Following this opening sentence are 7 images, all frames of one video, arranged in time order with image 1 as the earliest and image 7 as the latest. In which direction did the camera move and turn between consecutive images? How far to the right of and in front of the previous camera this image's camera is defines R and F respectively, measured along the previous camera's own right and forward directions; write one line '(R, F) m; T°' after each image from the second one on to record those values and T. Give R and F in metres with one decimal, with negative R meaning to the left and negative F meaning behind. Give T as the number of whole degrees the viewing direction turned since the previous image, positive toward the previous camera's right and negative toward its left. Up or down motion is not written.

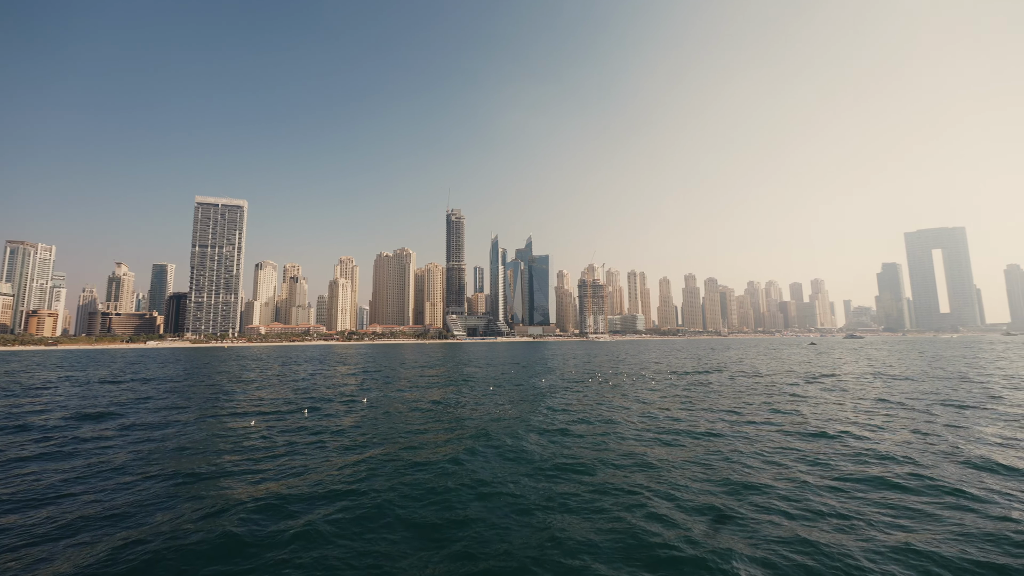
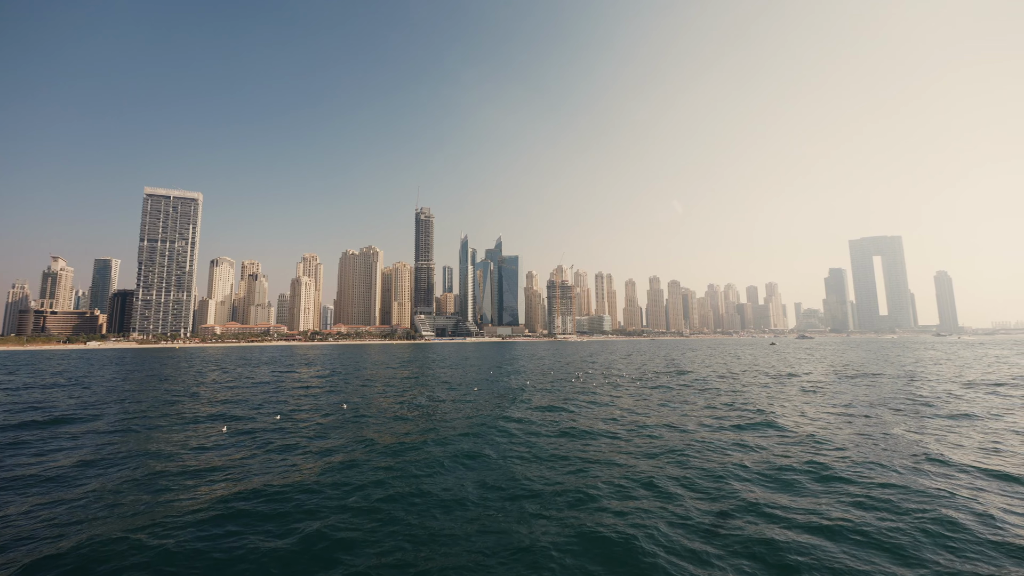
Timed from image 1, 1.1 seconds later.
(-1.0, +0.2) m; +4°
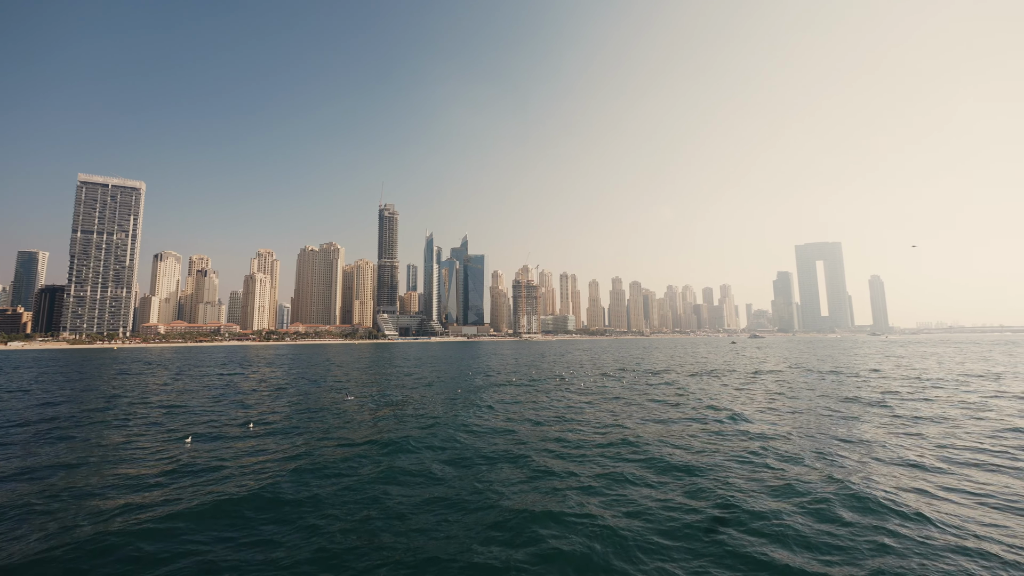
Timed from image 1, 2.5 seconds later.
(-1.9, +0.6) m; +5°
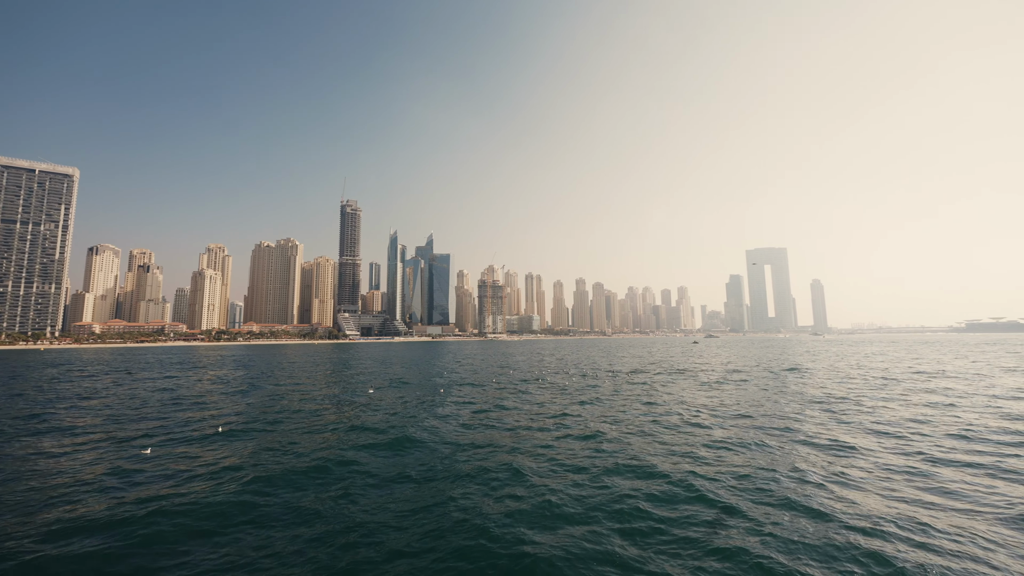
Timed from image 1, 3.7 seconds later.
(-1.3, -1.0) m; +5°
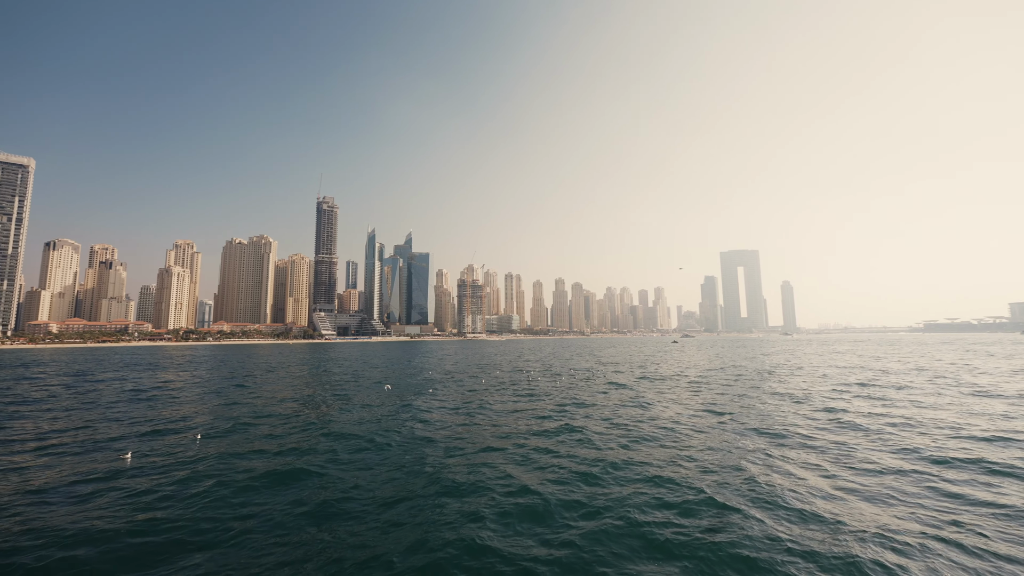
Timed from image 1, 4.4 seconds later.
(-0.5, -0.5) m; +3°
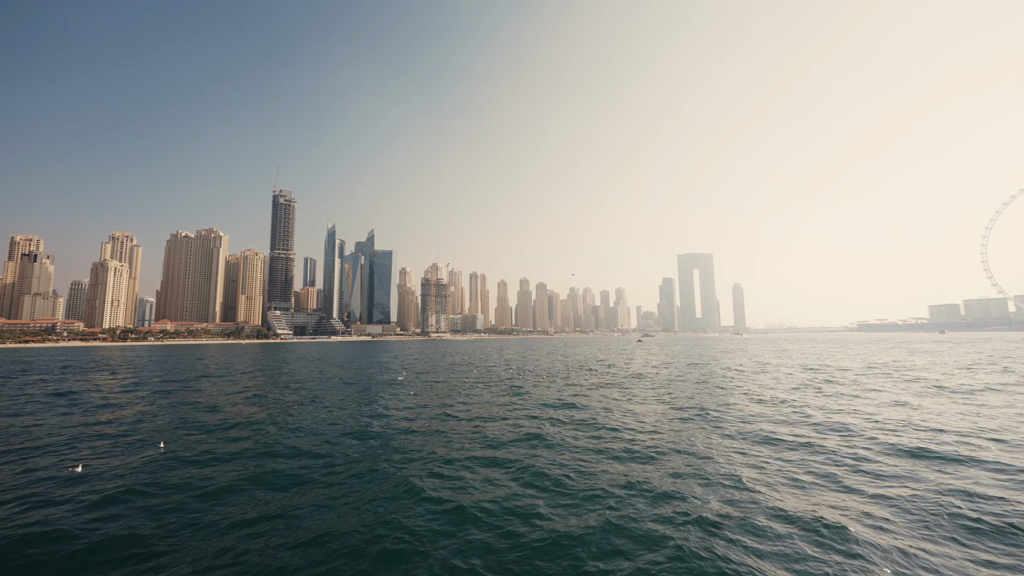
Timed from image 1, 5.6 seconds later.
(-1.8, -0.9) m; +5°
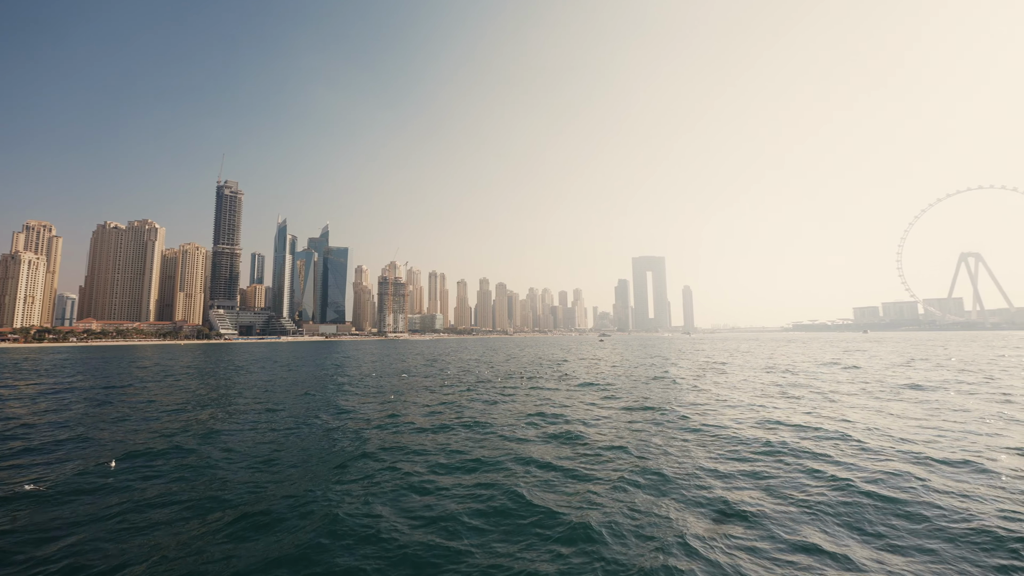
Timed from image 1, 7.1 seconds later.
(-2.6, -1.5) m; +6°
